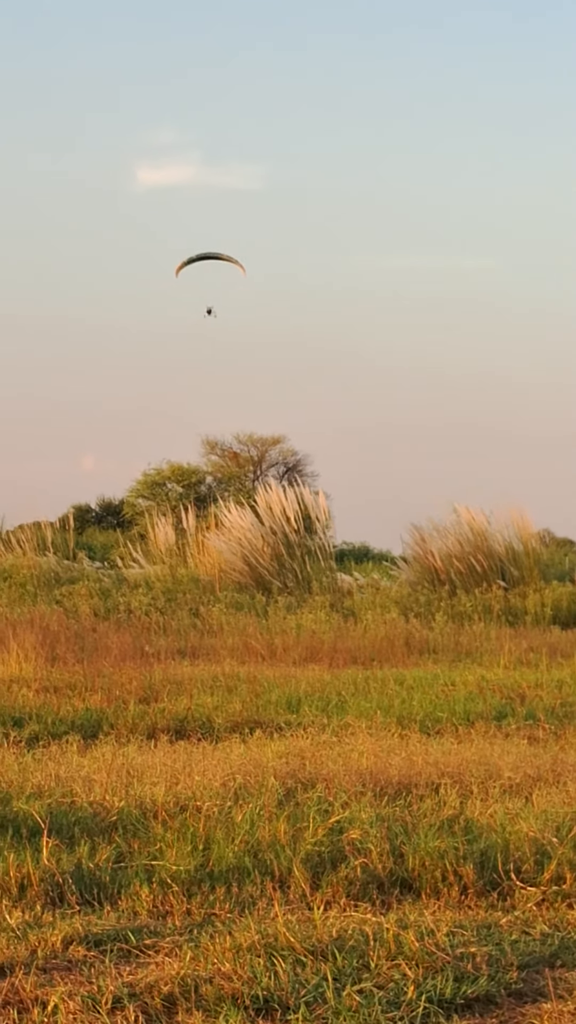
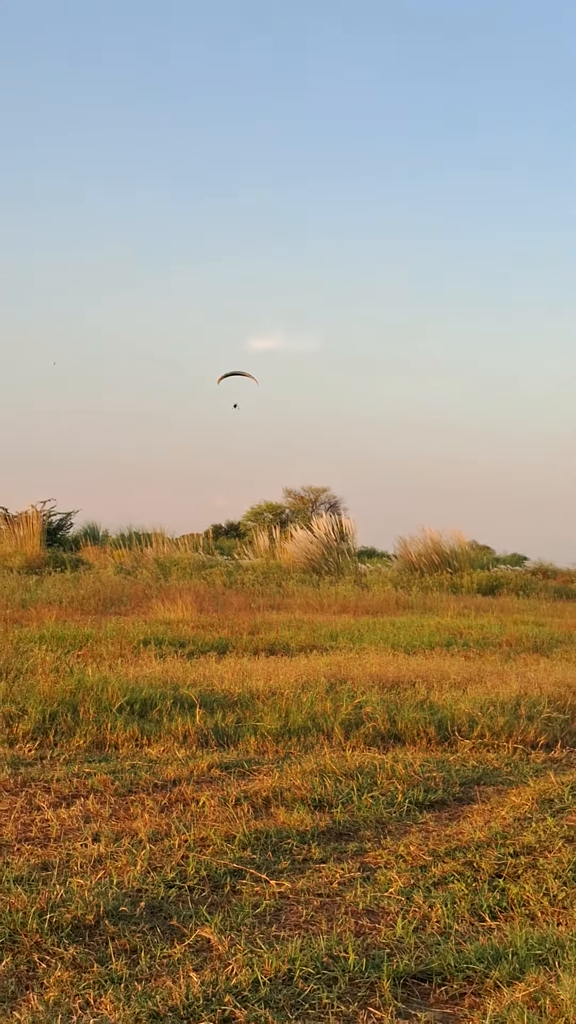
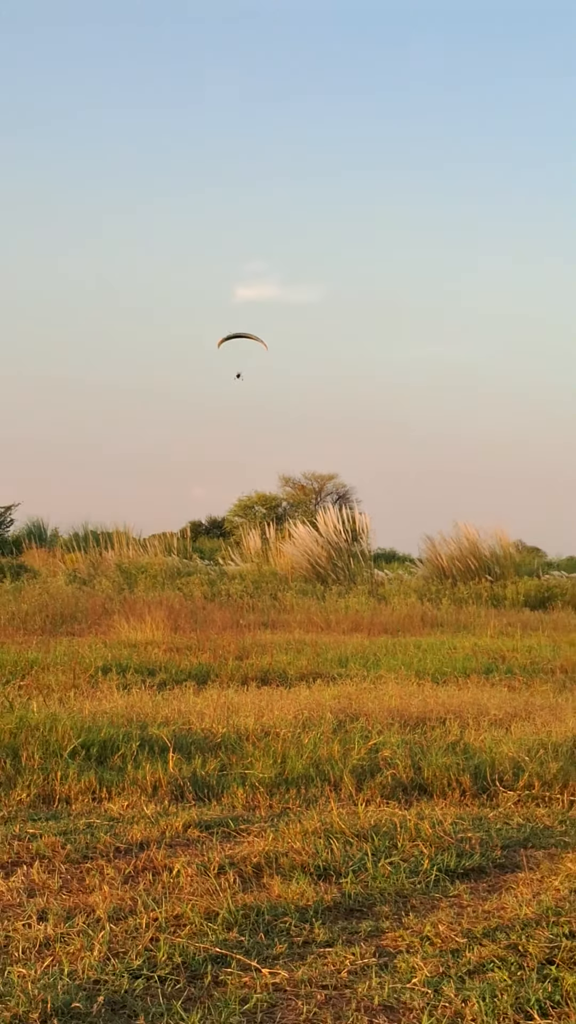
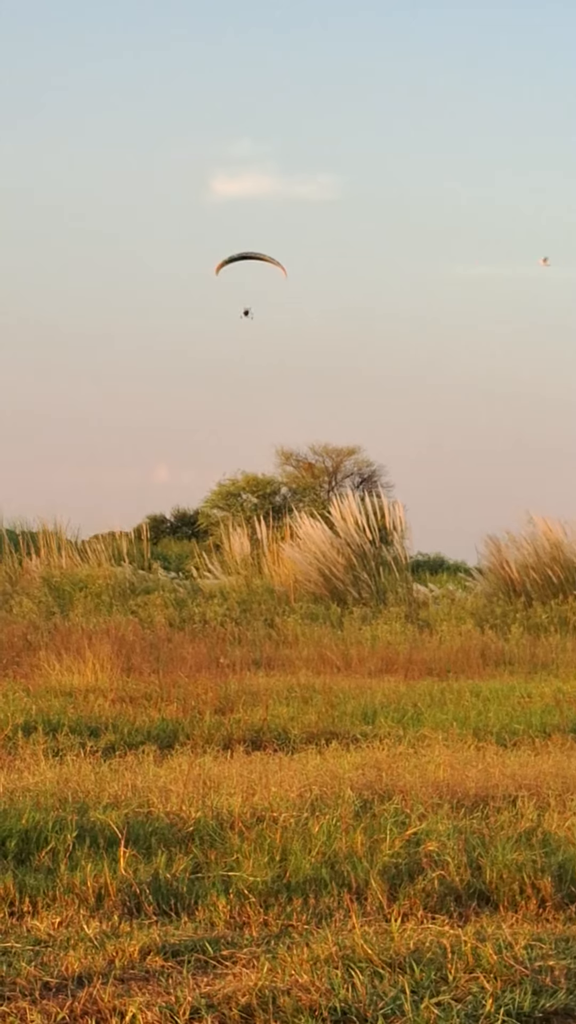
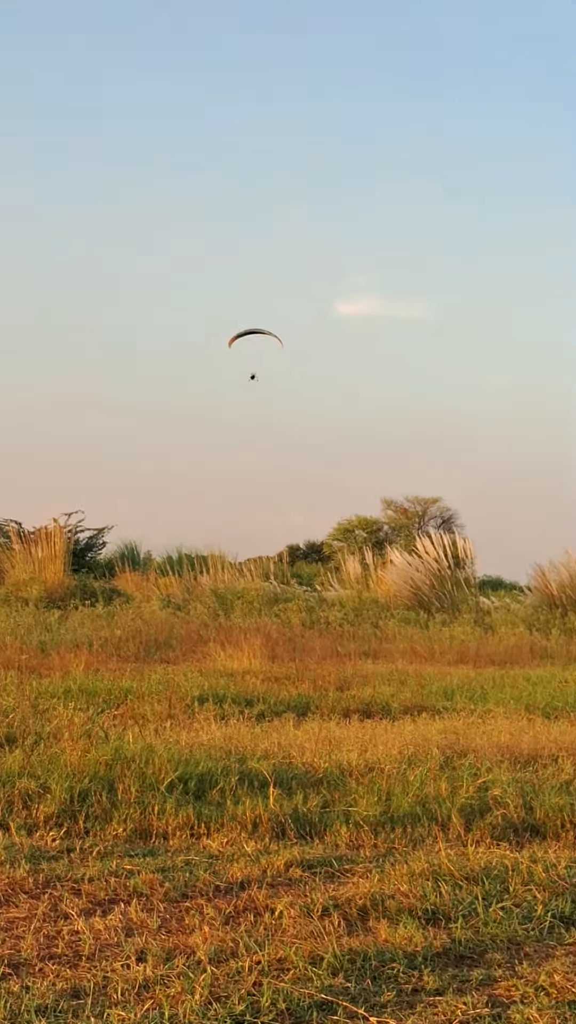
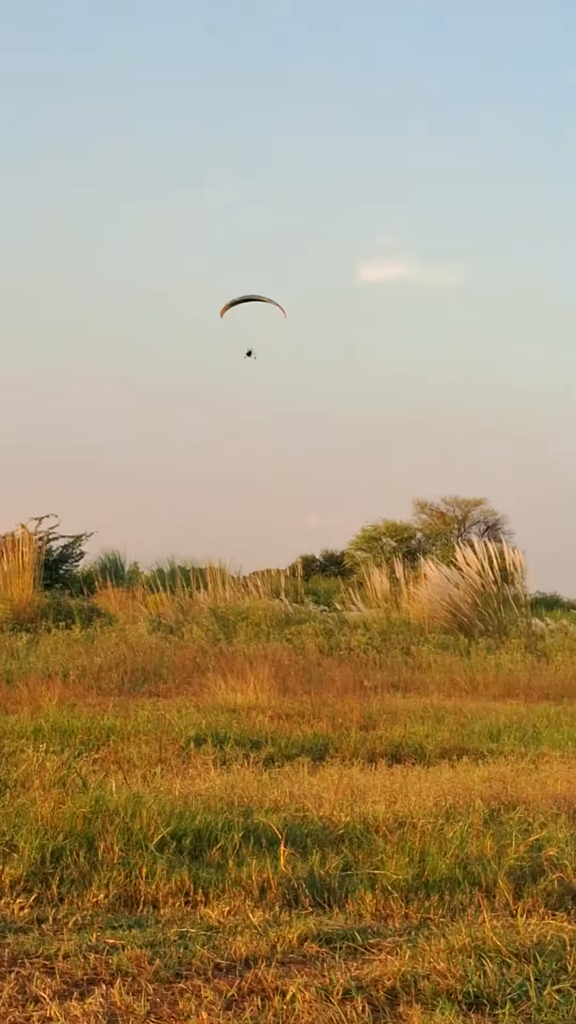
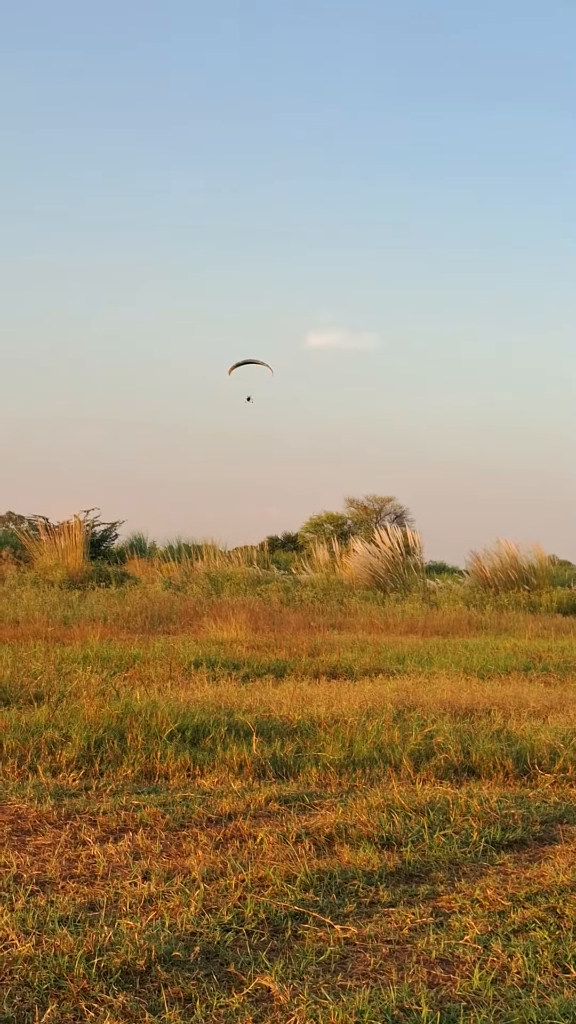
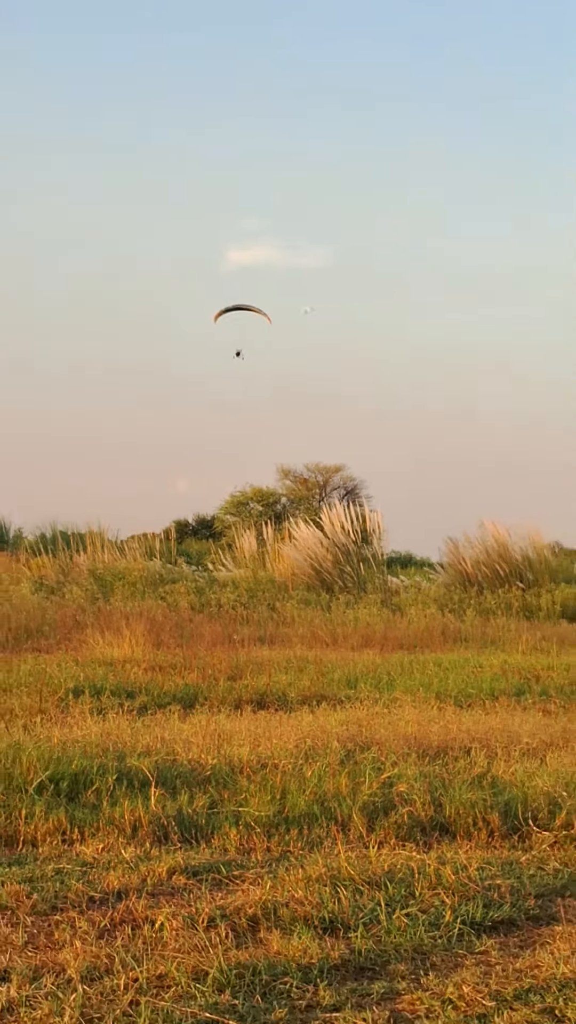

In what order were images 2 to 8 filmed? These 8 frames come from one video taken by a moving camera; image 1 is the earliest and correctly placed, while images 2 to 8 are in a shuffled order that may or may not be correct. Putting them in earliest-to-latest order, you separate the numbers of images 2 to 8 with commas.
4, 8, 3, 2, 7, 5, 6
